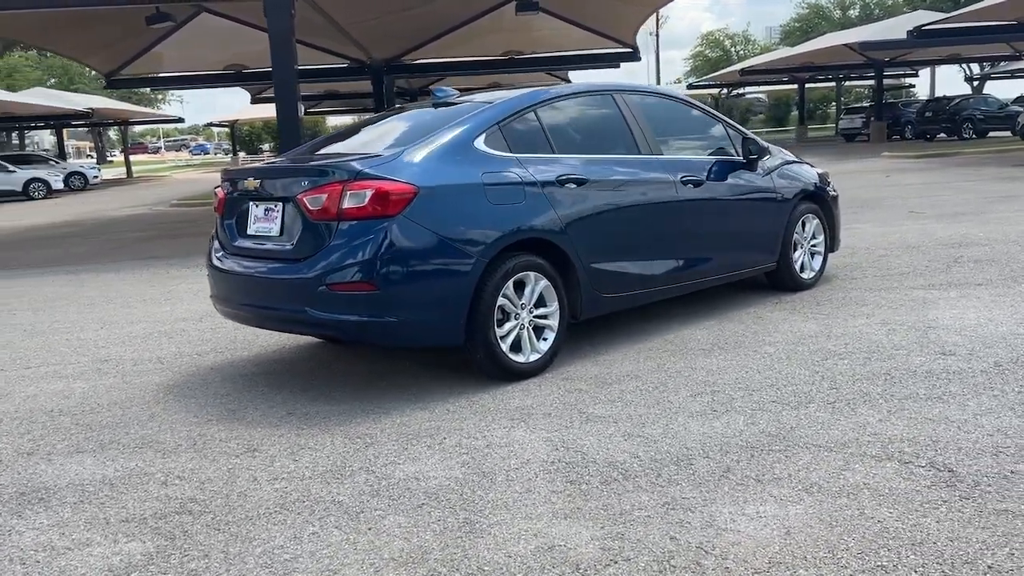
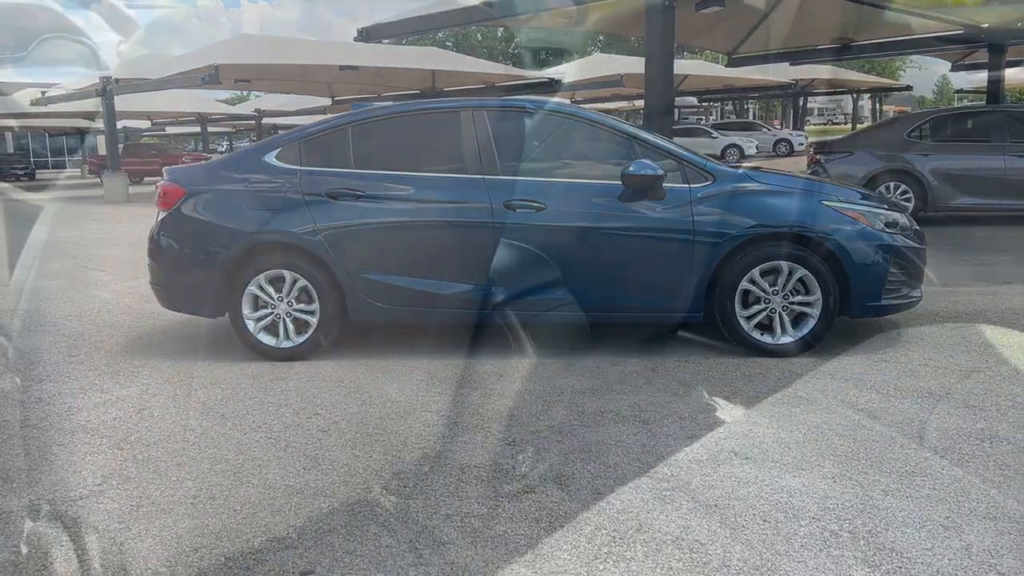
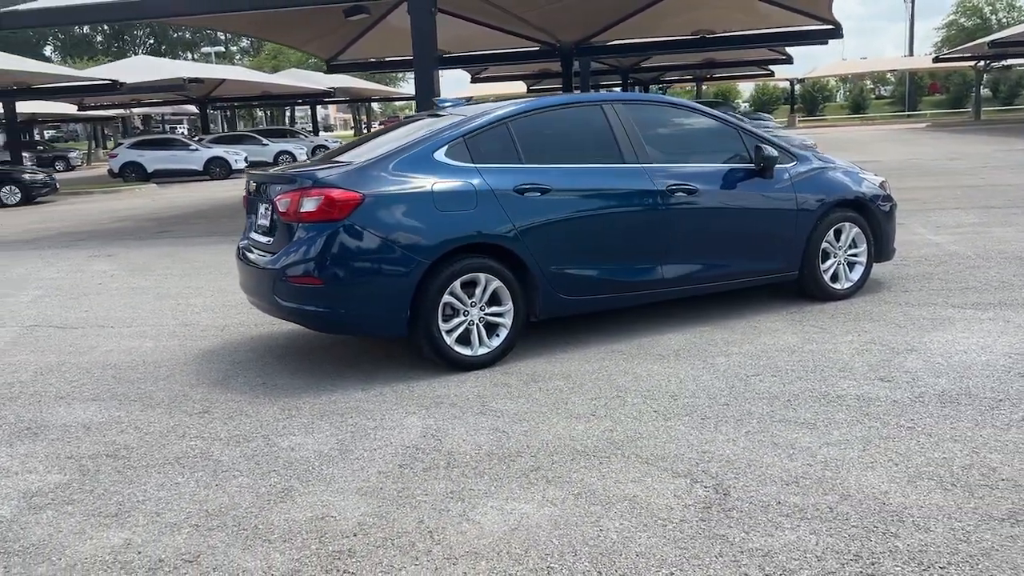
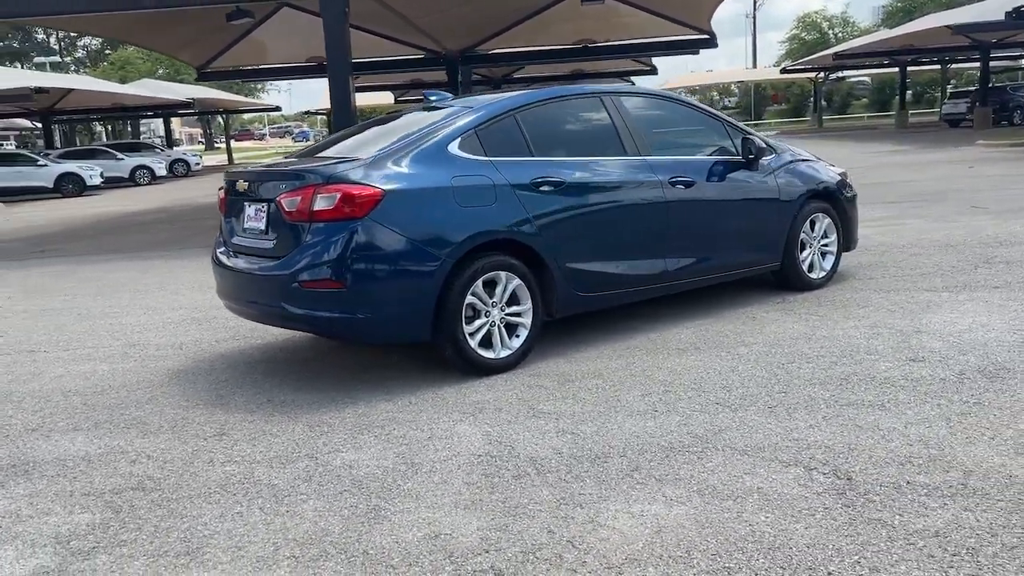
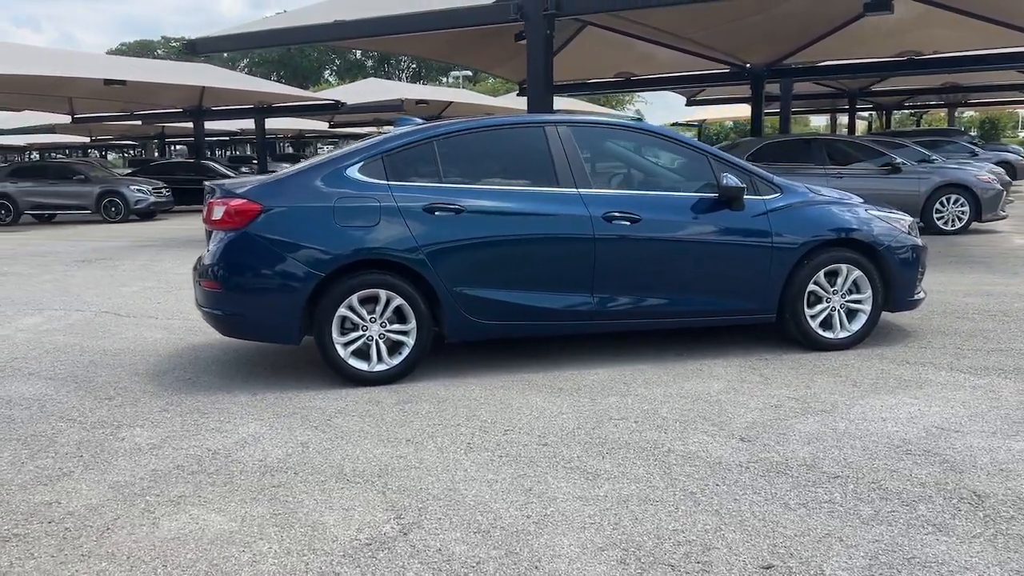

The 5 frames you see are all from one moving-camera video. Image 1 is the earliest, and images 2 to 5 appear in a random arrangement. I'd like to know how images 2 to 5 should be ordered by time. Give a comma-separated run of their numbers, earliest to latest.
4, 3, 5, 2
